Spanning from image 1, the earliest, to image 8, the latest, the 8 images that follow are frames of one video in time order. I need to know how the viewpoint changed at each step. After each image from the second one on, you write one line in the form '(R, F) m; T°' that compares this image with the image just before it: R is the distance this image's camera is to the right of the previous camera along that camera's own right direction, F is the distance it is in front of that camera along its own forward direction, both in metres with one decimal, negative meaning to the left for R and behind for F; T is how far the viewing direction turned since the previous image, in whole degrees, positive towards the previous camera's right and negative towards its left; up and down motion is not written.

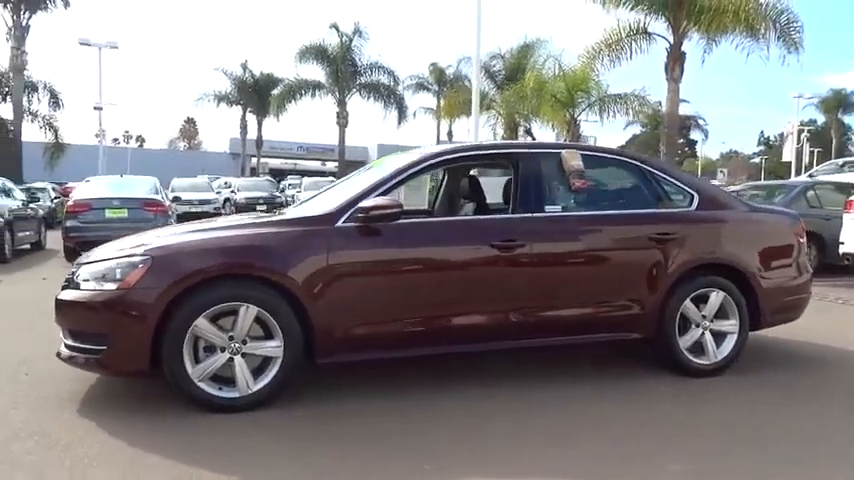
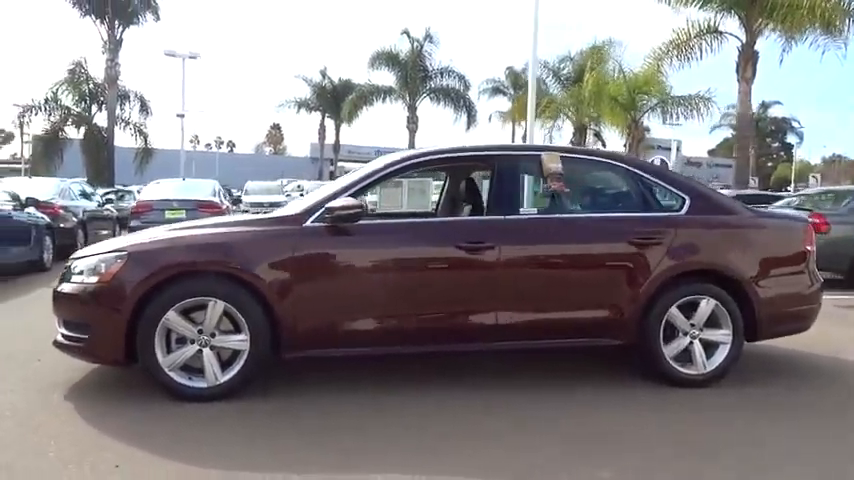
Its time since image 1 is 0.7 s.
(+0.9, 0.0) m; -7°
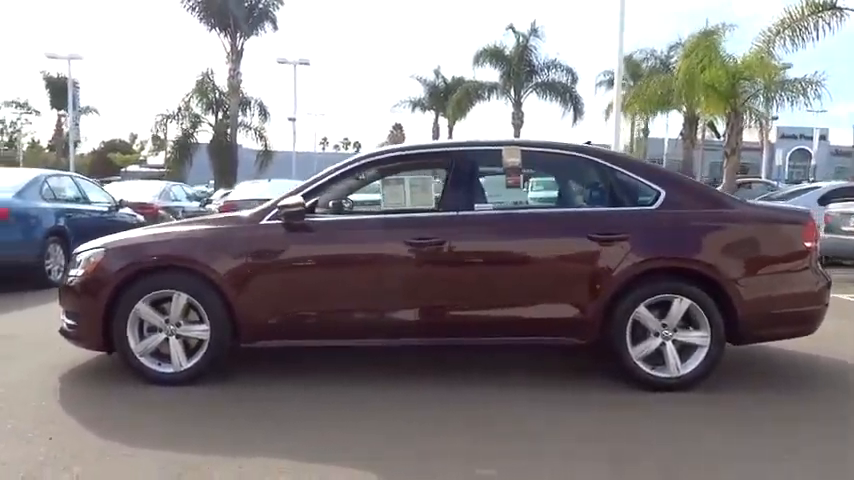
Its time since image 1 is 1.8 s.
(+1.4, +0.1) m; -11°
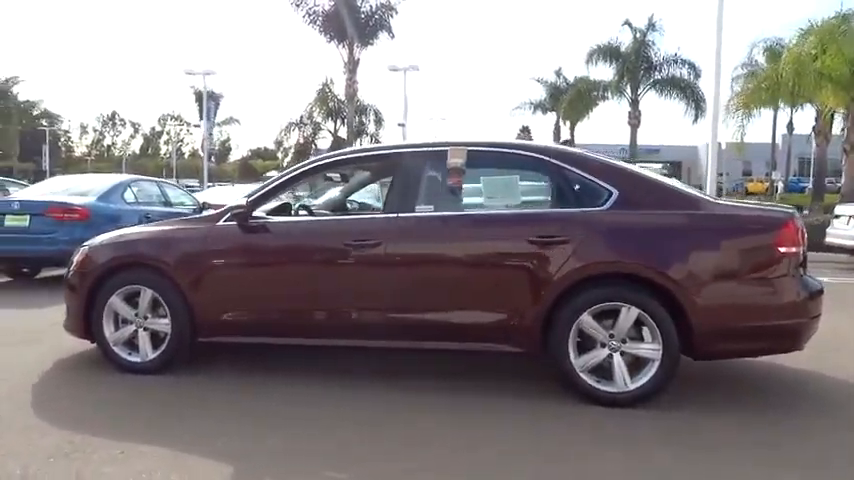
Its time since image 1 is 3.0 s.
(+1.5, +0.2) m; -11°
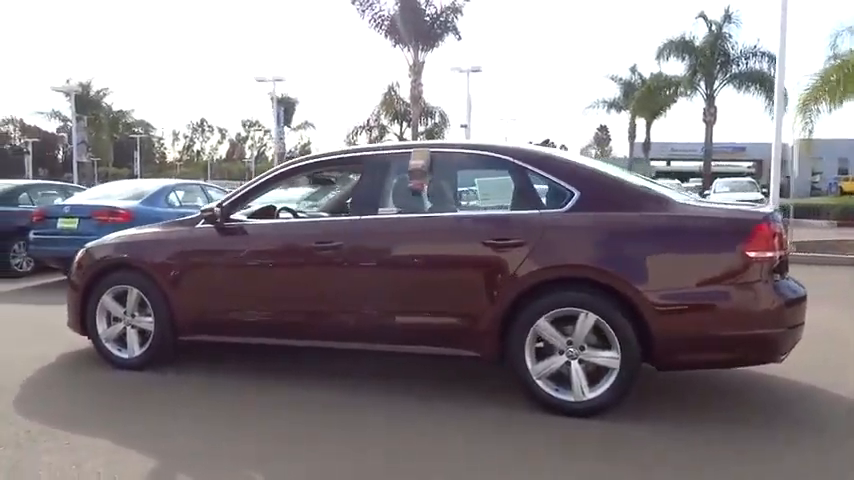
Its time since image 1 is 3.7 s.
(+0.9, +0.1) m; -7°
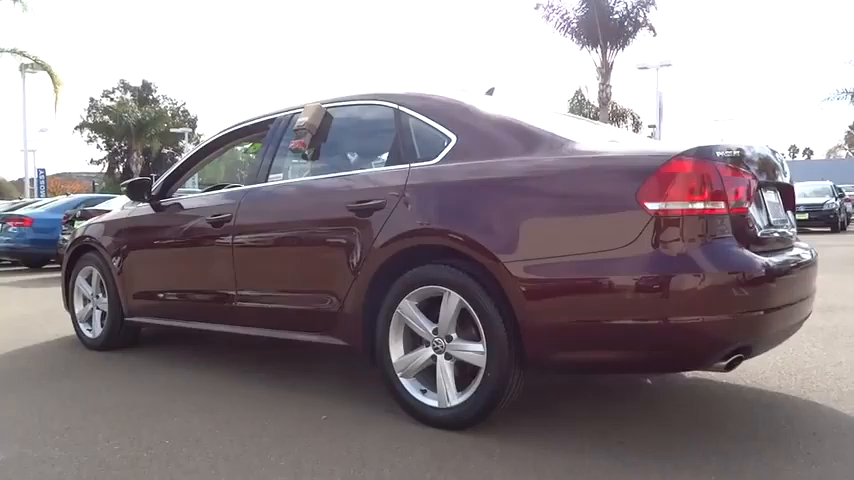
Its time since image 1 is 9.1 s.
(+2.2, +1.3) m; -19°
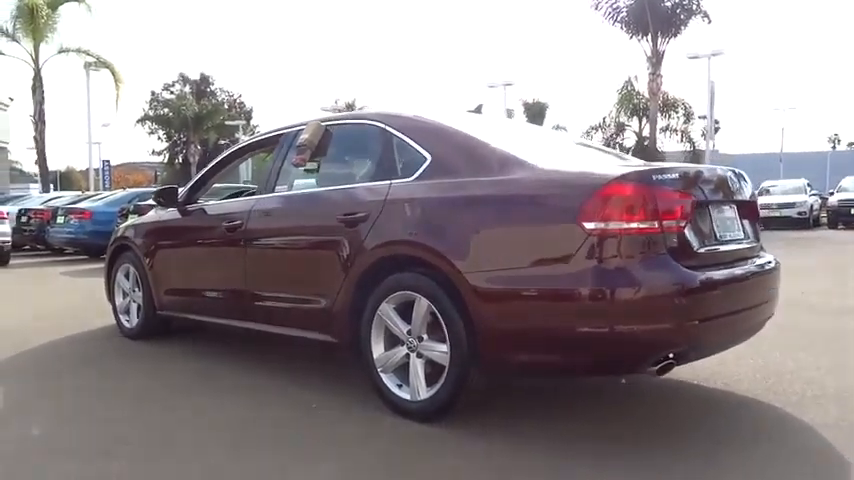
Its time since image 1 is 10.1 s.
(+0.5, -0.4) m; -5°
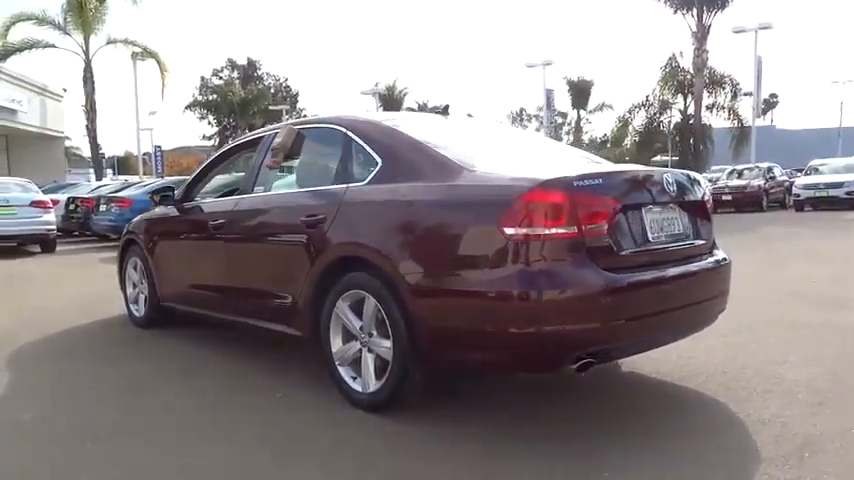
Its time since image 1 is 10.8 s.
(+0.7, -0.2) m; -4°
